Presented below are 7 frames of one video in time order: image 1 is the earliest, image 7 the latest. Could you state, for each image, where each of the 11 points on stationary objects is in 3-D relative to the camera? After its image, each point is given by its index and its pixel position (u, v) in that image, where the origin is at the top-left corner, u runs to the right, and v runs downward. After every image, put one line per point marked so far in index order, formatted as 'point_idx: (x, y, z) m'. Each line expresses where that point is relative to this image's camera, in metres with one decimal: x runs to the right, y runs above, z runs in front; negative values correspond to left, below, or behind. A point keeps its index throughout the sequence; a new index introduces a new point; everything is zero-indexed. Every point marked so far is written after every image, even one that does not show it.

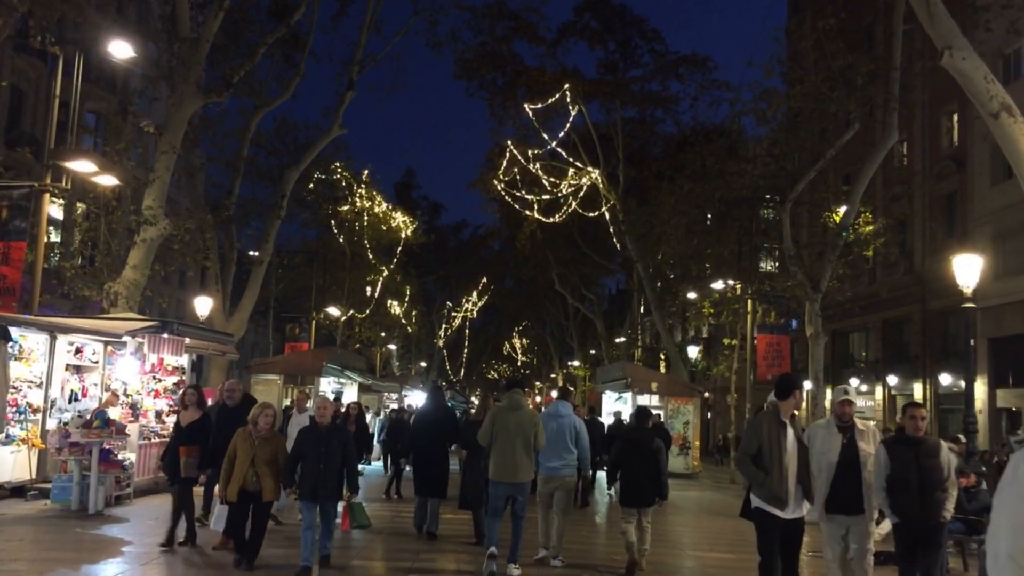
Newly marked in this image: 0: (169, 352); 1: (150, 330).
0: (-5.4, -1.0, +16.6) m
1: (-5.2, -0.6, +15.3) m
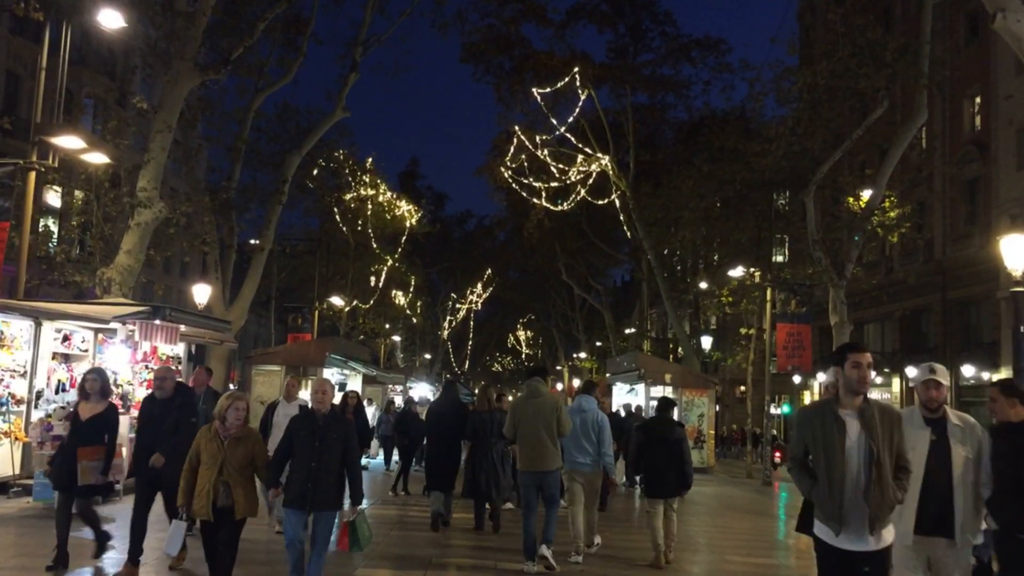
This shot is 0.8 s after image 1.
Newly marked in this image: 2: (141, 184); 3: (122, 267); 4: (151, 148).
0: (-5.2, -0.8, +15.7) m
1: (-5.0, -0.4, +14.3) m
2: (-6.9, +2.0, +19.7) m
3: (-7.2, +0.4, +19.6) m
4: (-6.8, +2.6, +19.9) m
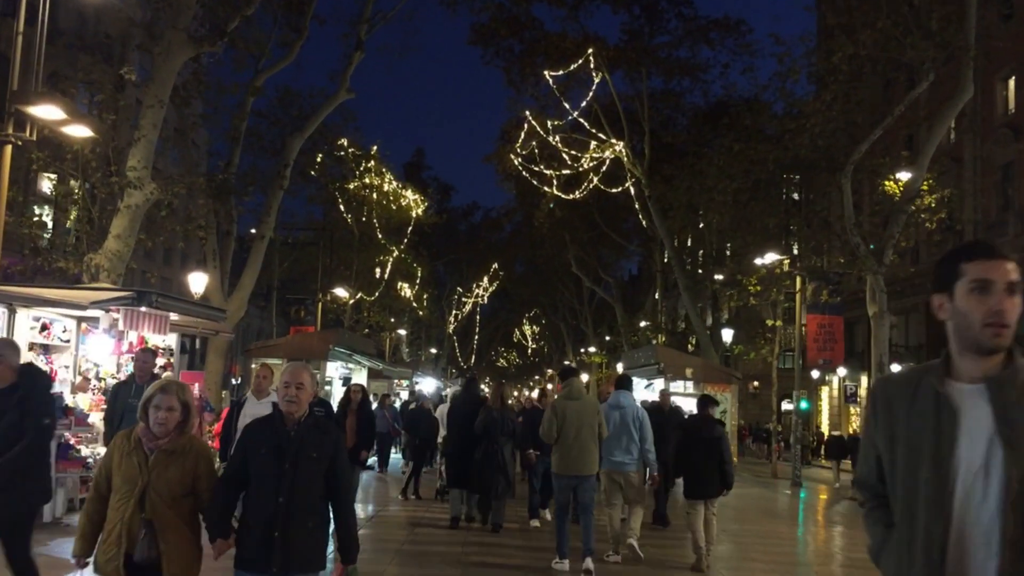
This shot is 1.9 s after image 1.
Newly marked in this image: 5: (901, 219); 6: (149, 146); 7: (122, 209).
0: (-4.9, -0.6, +14.3) m
1: (-4.8, -0.2, +13.0) m
2: (-6.6, +2.2, +18.4) m
3: (-6.9, +0.6, +18.3) m
4: (-6.5, +2.9, +18.5) m
5: (+7.3, +1.3, +20.0) m
6: (-6.4, +2.5, +18.7) m
7: (-6.8, +1.4, +18.5) m
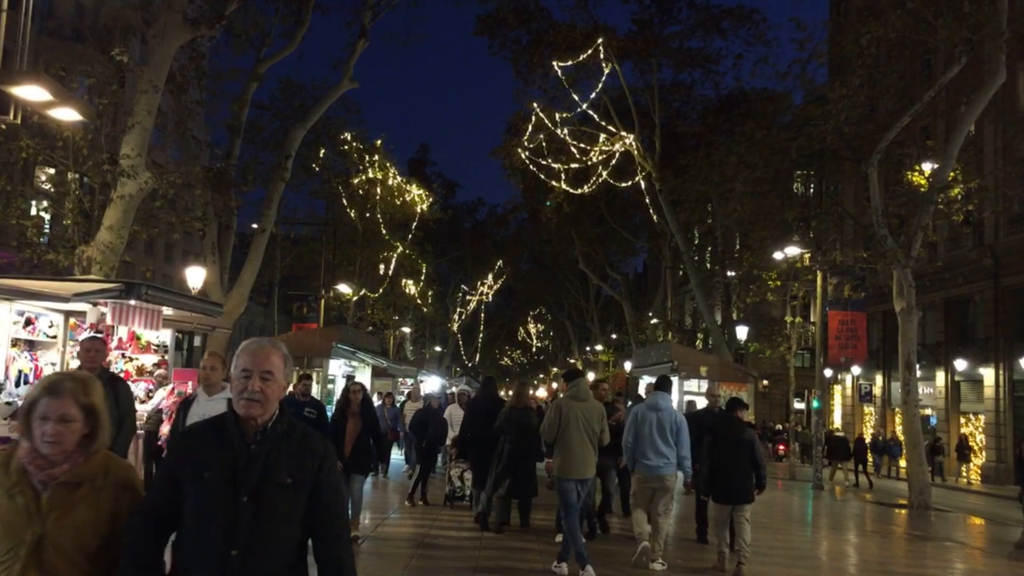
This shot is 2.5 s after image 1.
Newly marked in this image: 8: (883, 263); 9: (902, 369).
0: (-4.7, -0.5, +13.5) m
1: (-4.6, -0.1, +12.1) m
2: (-6.4, +2.3, +17.5) m
3: (-6.7, +0.7, +17.4) m
4: (-6.3, +3.0, +17.7) m
5: (+7.5, +1.4, +19.1) m
6: (-6.2, +2.6, +17.8) m
7: (-6.6, +1.5, +17.6) m
8: (+7.0, +0.5, +20.0) m
9: (+7.0, -1.5, +19.1) m
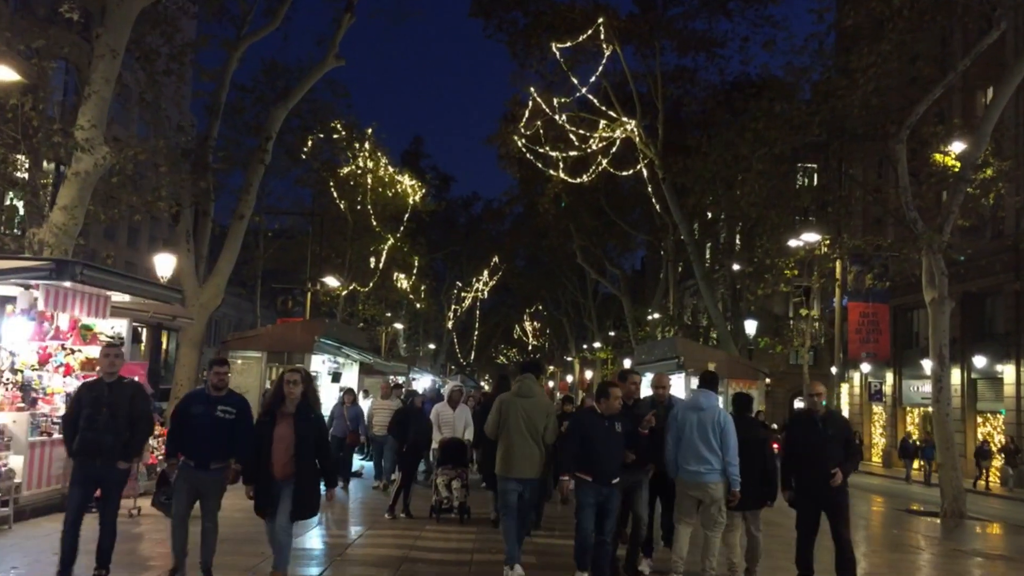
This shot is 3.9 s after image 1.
0: (-4.8, -0.3, +11.8) m
1: (-4.6, +0.1, +10.5) m
2: (-6.5, +2.5, +15.9) m
3: (-6.8, +0.9, +15.8) m
4: (-6.3, +3.2, +16.0) m
5: (+7.5, +1.6, +17.5) m
6: (-6.3, +2.8, +16.2) m
7: (-6.7, +1.7, +16.0) m
8: (+7.0, +0.7, +18.4) m
9: (+7.0, -1.3, +17.5) m
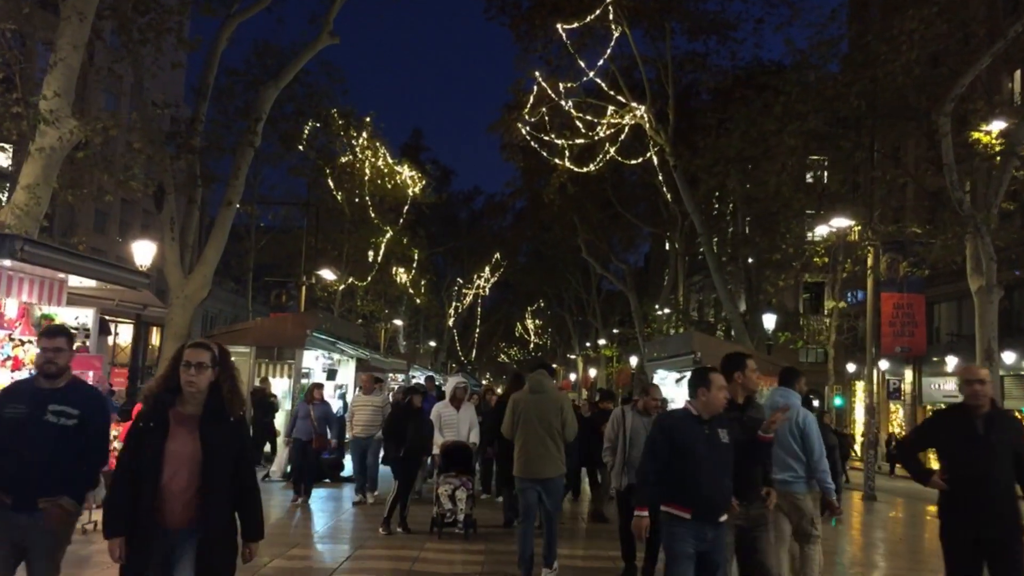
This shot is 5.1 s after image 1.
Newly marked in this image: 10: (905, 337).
0: (-4.7, -0.1, +10.4) m
1: (-4.5, +0.3, +9.0) m
2: (-6.4, +2.7, +14.4) m
3: (-6.7, +1.1, +14.3) m
4: (-6.2, +3.3, +14.5) m
5: (+7.6, +1.8, +16.0) m
6: (-6.2, +3.0, +14.7) m
7: (-6.6, +1.9, +14.5) m
8: (+7.1, +0.9, +16.9) m
9: (+7.1, -1.1, +16.0) m
10: (+7.1, -0.9, +19.3) m
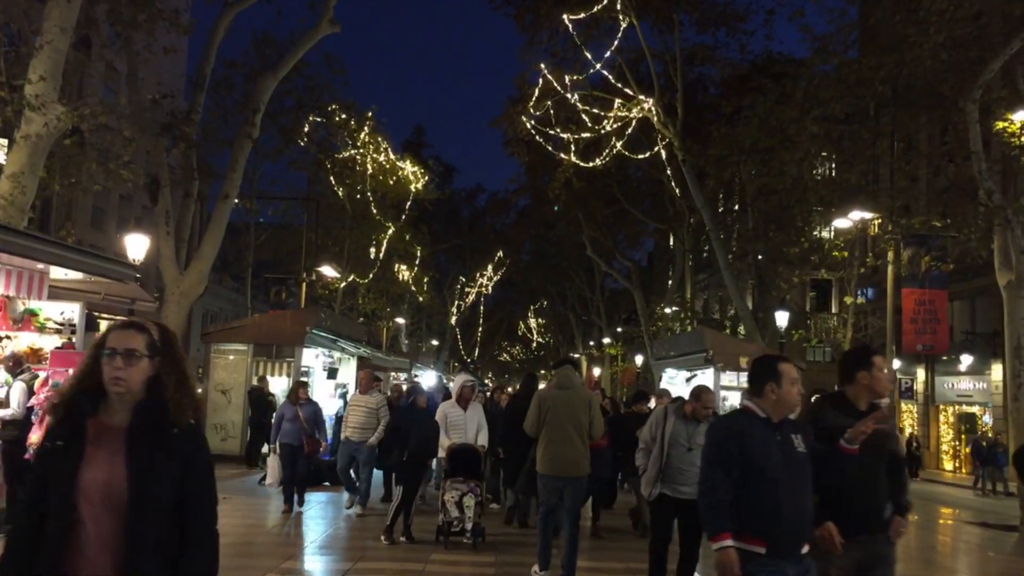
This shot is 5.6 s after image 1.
0: (-4.5, 0.0, +9.7) m
1: (-4.4, +0.4, +8.3) m
2: (-6.3, +2.8, +13.7) m
3: (-6.6, +1.2, +13.6) m
4: (-6.1, +3.4, +13.8) m
5: (+7.7, +1.8, +15.3) m
6: (-6.0, +3.1, +14.0) m
7: (-6.5, +2.0, +13.8) m
8: (+7.2, +1.0, +16.2) m
9: (+7.2, -1.0, +15.3) m
10: (+7.3, -0.8, +18.6) m
